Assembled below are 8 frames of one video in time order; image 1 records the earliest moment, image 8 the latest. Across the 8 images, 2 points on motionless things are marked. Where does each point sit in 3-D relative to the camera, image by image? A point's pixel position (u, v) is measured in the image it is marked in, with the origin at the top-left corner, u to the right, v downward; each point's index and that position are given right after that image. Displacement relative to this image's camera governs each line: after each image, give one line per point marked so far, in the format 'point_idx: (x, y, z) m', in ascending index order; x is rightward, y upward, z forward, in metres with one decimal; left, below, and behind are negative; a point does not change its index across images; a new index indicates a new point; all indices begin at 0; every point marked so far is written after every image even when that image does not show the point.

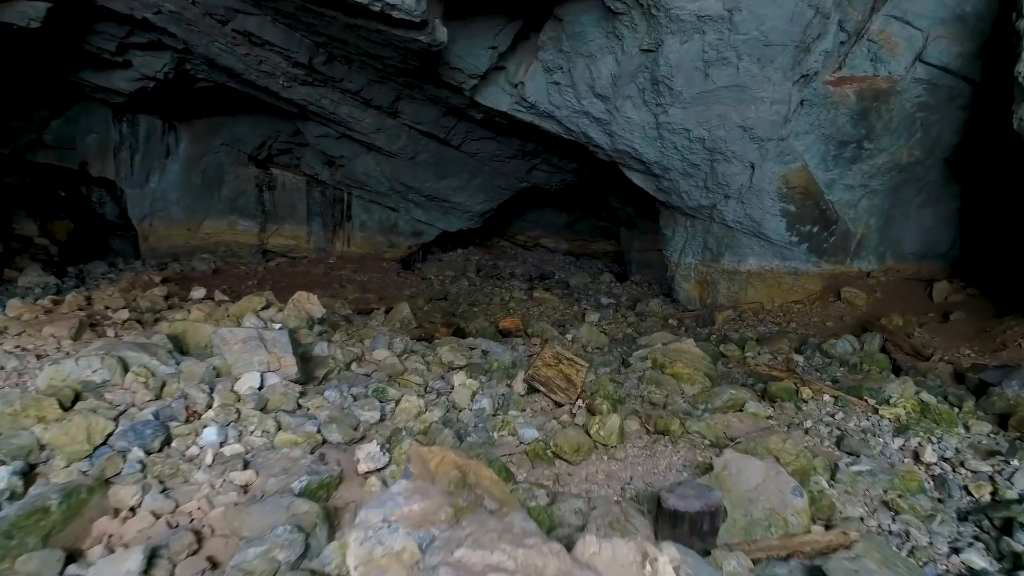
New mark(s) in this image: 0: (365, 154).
0: (-1.2, +1.1, +5.8) m
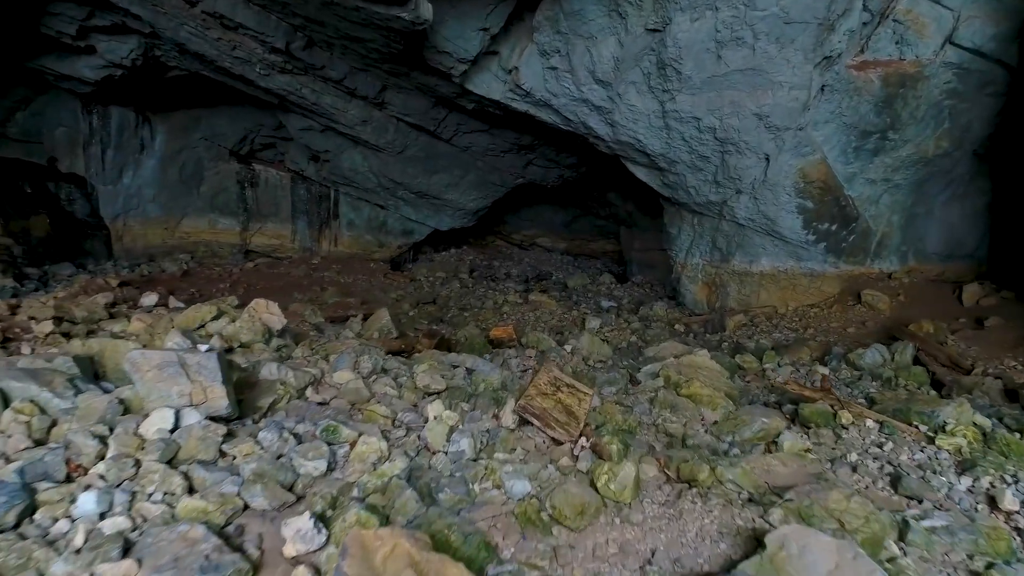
0: (-1.2, +1.1, +5.5) m
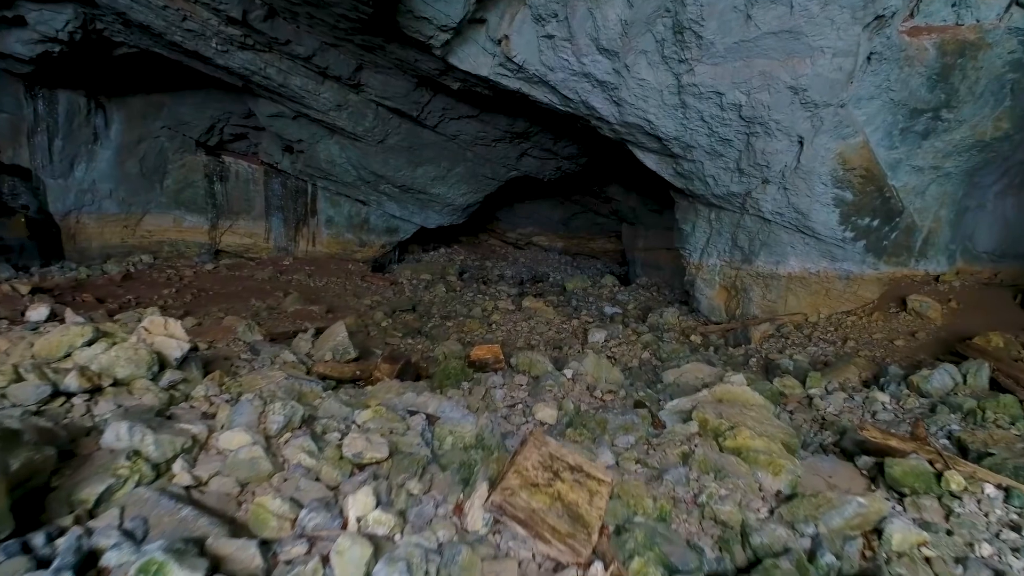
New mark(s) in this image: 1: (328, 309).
0: (-1.3, +1.0, +5.0) m
1: (-0.8, -0.1, +3.3) m
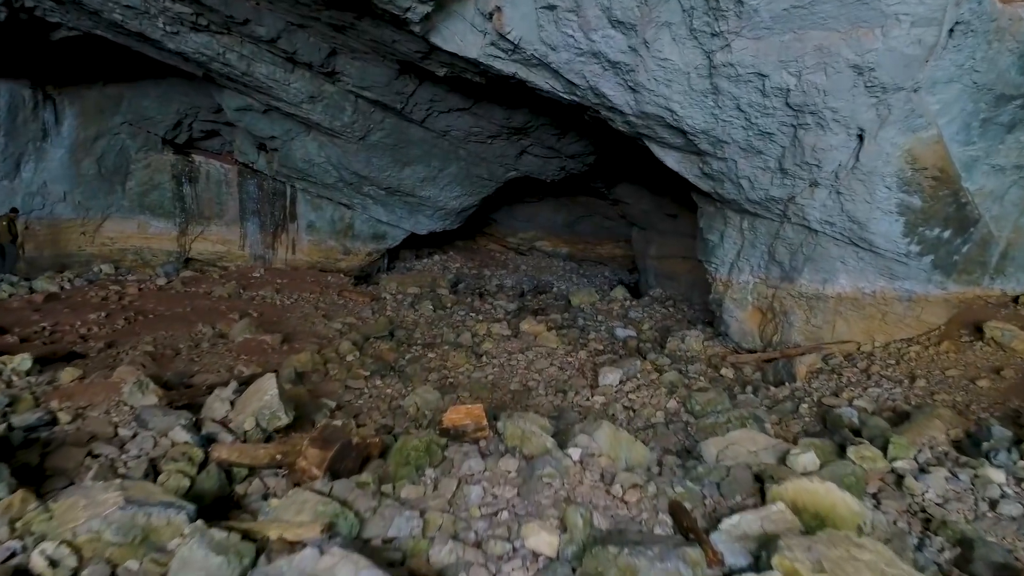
0: (-1.3, +0.9, +4.4) m
1: (-0.9, -0.2, +2.7) m
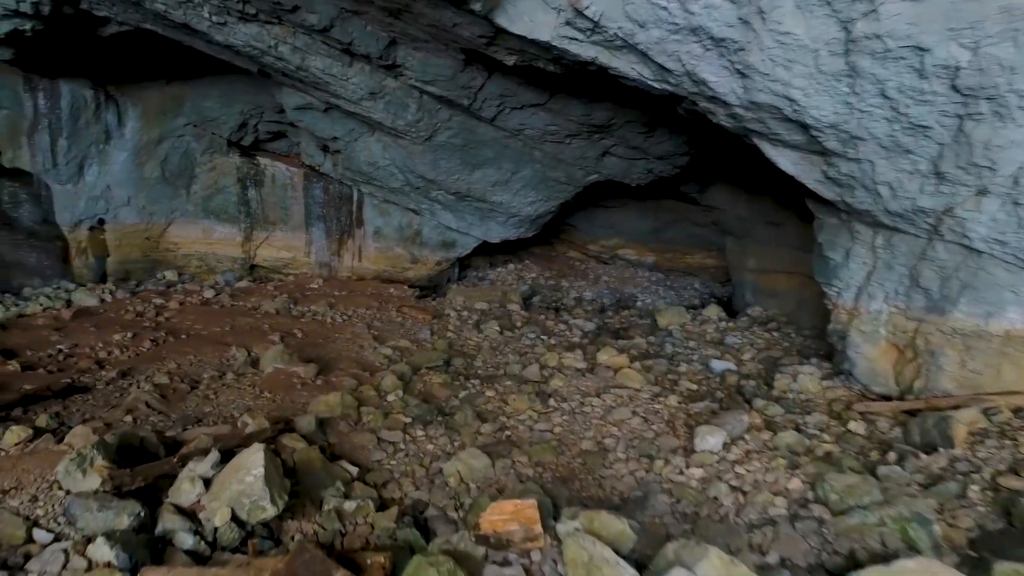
0: (-0.8, +0.9, +4.1) m
1: (-0.6, -0.3, +2.4) m
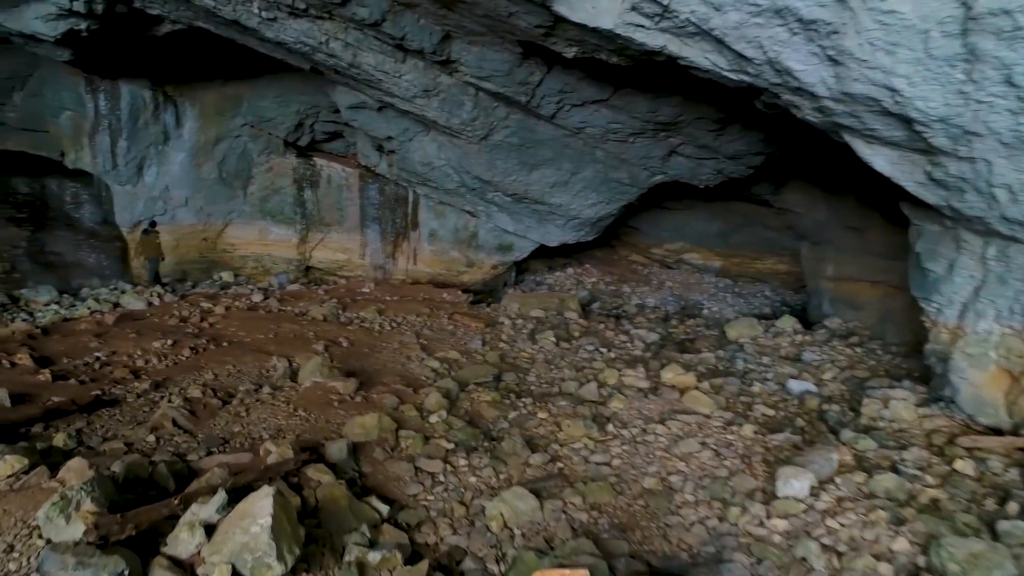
0: (-0.5, +0.8, +4.0) m
1: (-0.5, -0.3, +2.2) m
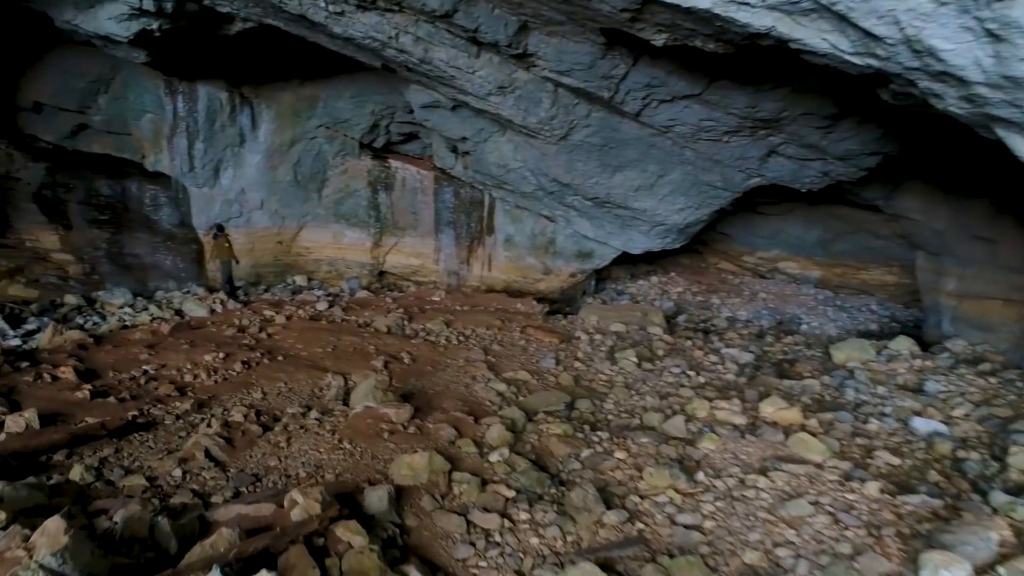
0: (-0.1, +0.8, +3.7) m
1: (-0.3, -0.3, +2.0) m
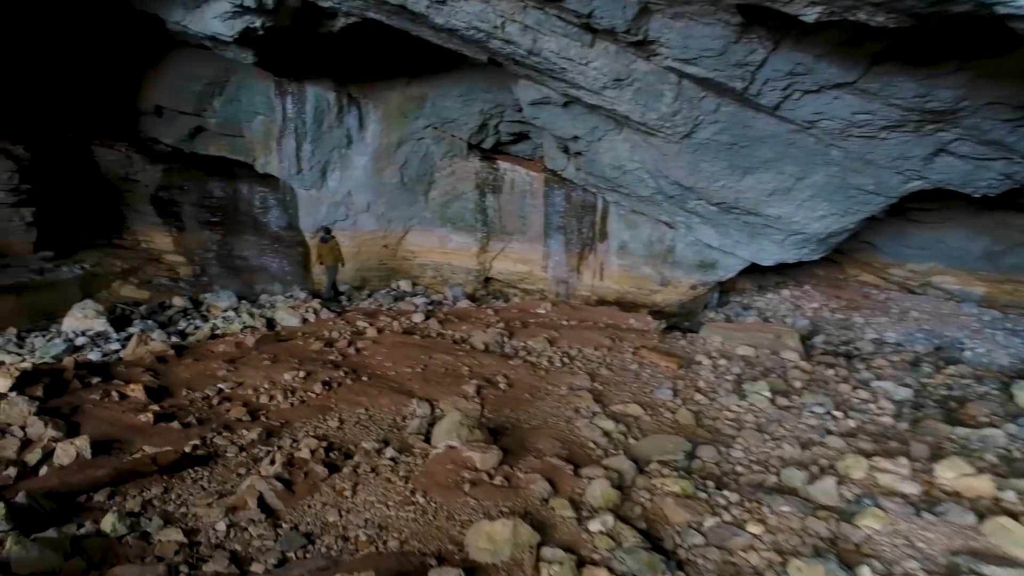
0: (+0.5, +0.7, +3.4) m
1: (0.0, -0.4, +1.7) m
